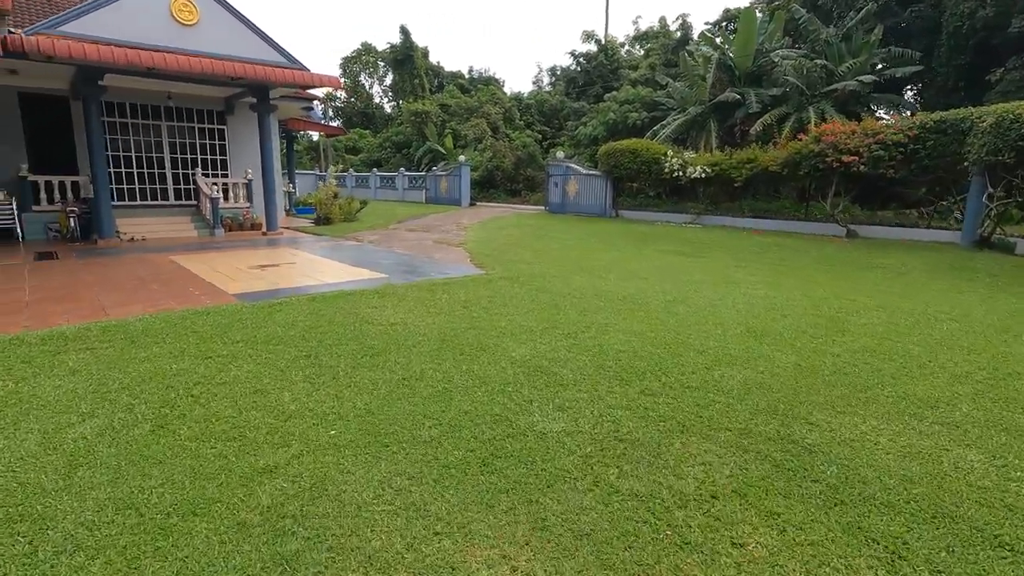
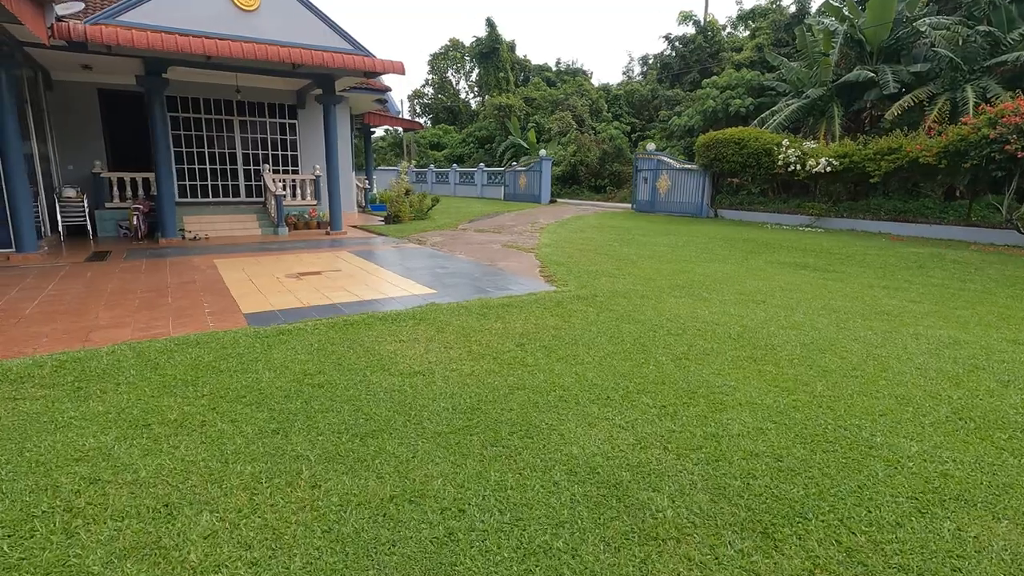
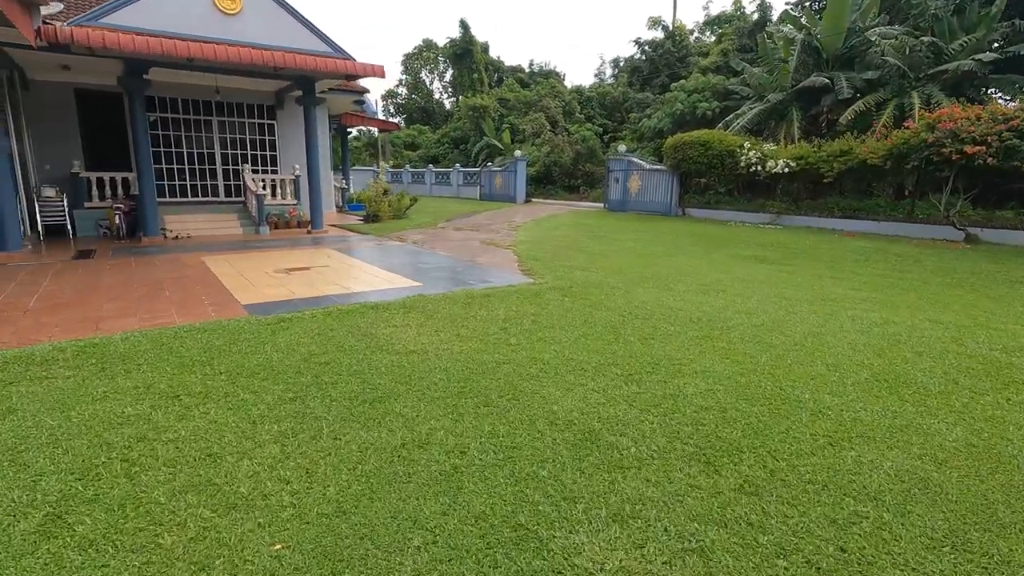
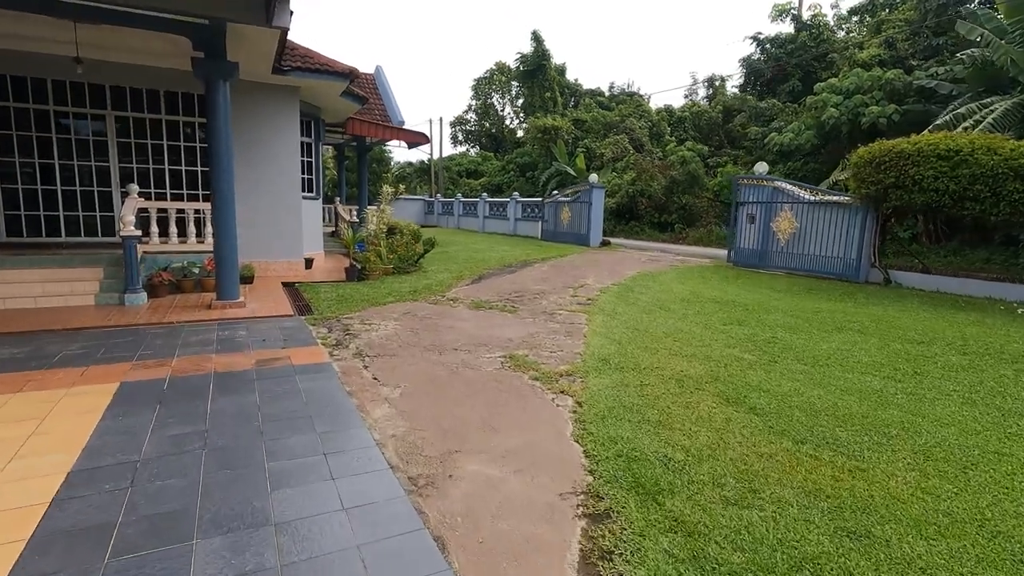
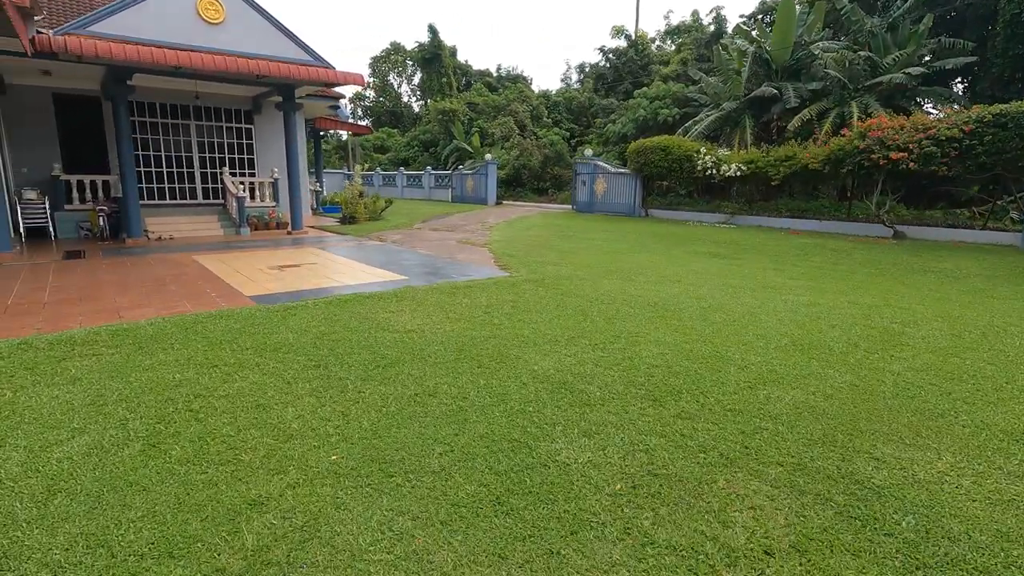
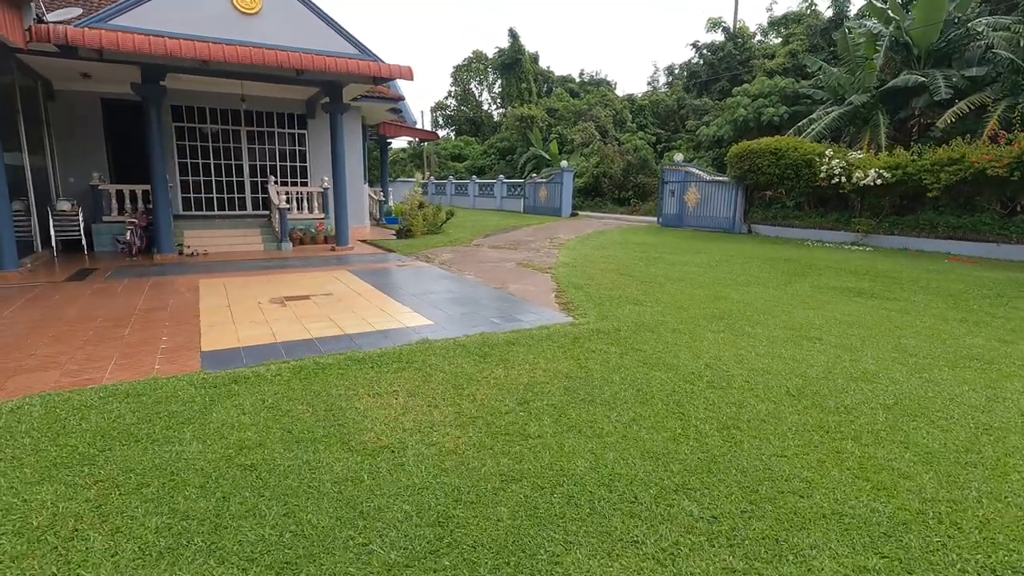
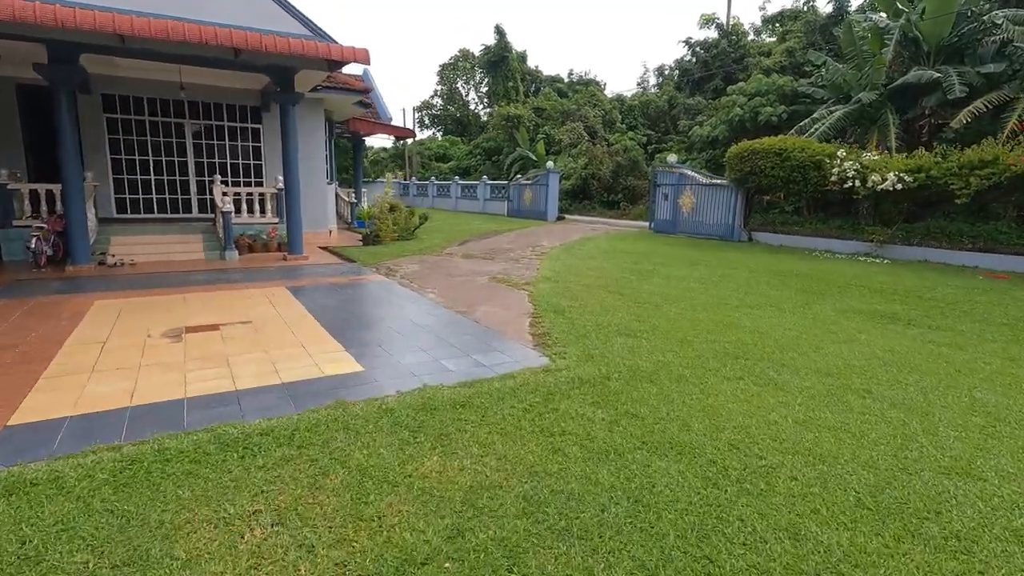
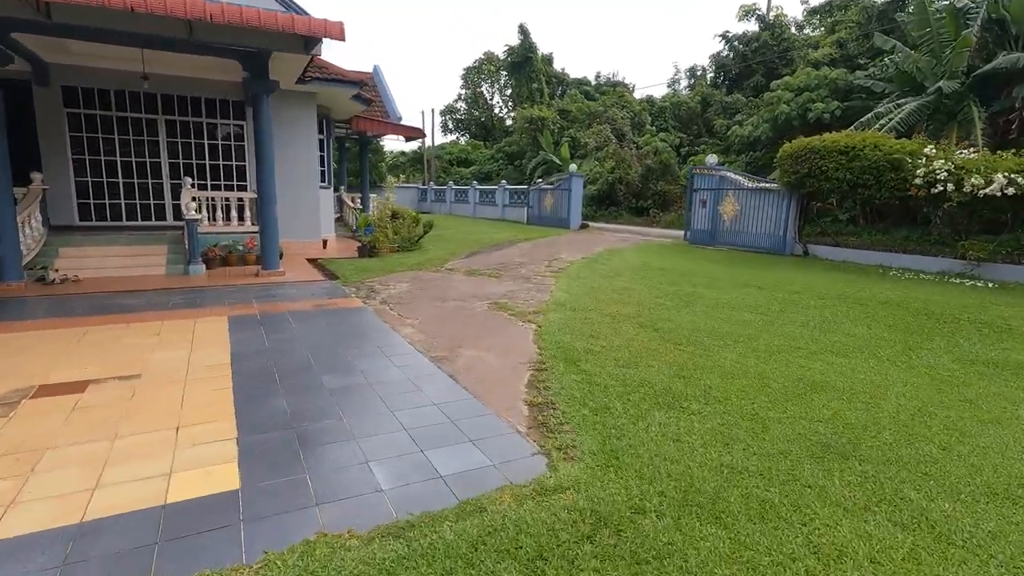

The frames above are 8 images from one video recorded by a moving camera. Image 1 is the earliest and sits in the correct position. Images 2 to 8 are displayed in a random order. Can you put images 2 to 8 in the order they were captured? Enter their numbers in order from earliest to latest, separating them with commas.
5, 3, 2, 6, 7, 8, 4
